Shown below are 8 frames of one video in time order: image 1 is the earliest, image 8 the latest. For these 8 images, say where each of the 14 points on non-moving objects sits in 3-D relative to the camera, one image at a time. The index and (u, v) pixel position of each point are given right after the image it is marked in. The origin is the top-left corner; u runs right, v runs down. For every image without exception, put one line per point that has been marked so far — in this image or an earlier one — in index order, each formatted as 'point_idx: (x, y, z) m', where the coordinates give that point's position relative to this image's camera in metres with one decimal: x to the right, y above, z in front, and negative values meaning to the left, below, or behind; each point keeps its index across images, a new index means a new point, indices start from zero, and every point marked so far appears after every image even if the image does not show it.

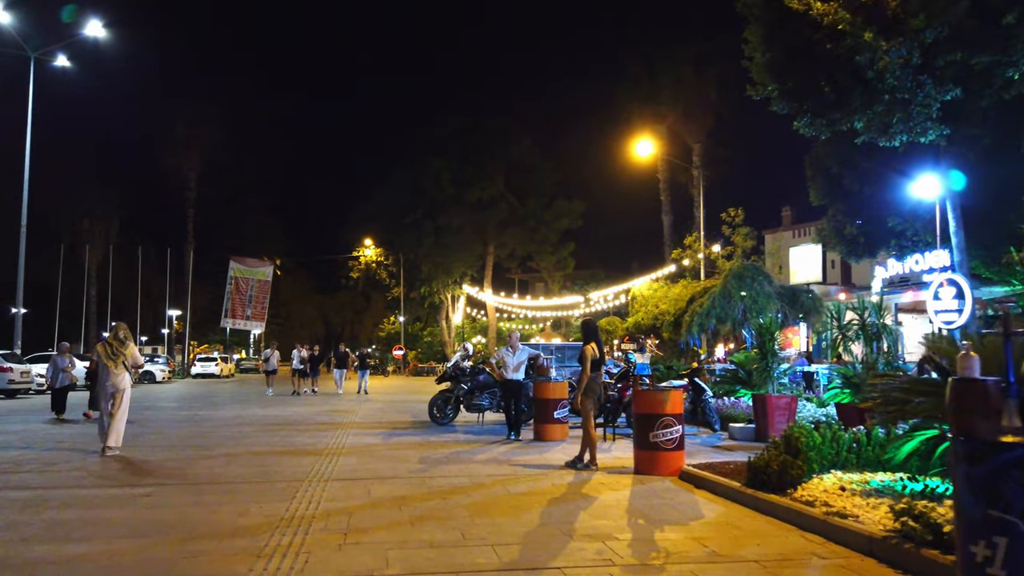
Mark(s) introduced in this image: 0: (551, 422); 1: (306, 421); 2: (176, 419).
0: (+0.7, -2.4, +13.4) m
1: (-4.8, -3.1, +17.4) m
2: (-8.6, -3.4, +19.2) m
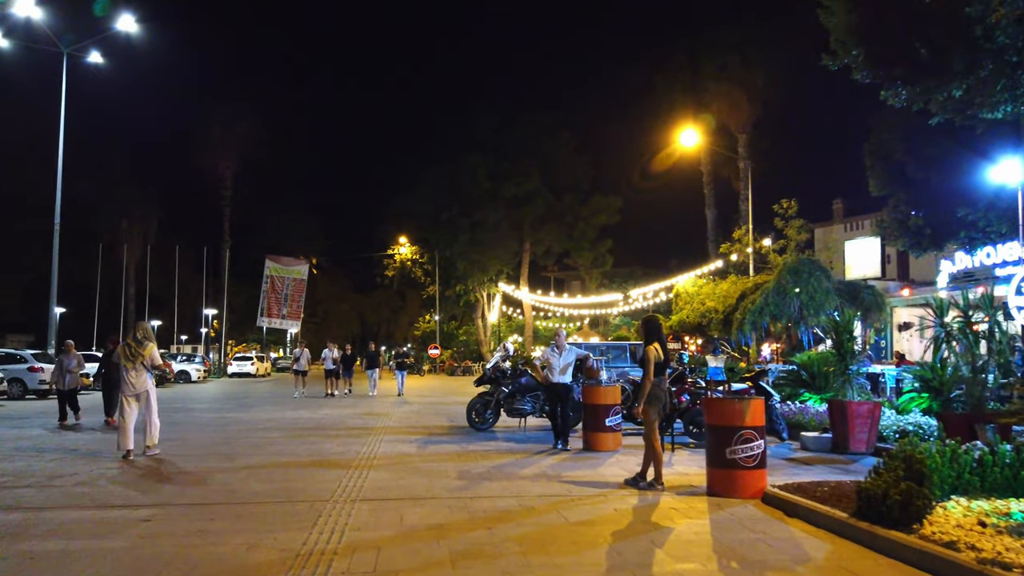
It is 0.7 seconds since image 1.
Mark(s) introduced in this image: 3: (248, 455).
0: (+1.5, -2.3, +12.1) m
1: (-3.9, -3.0, +16.4) m
2: (-7.6, -3.3, +18.3) m
3: (-4.3, -2.7, +12.1) m
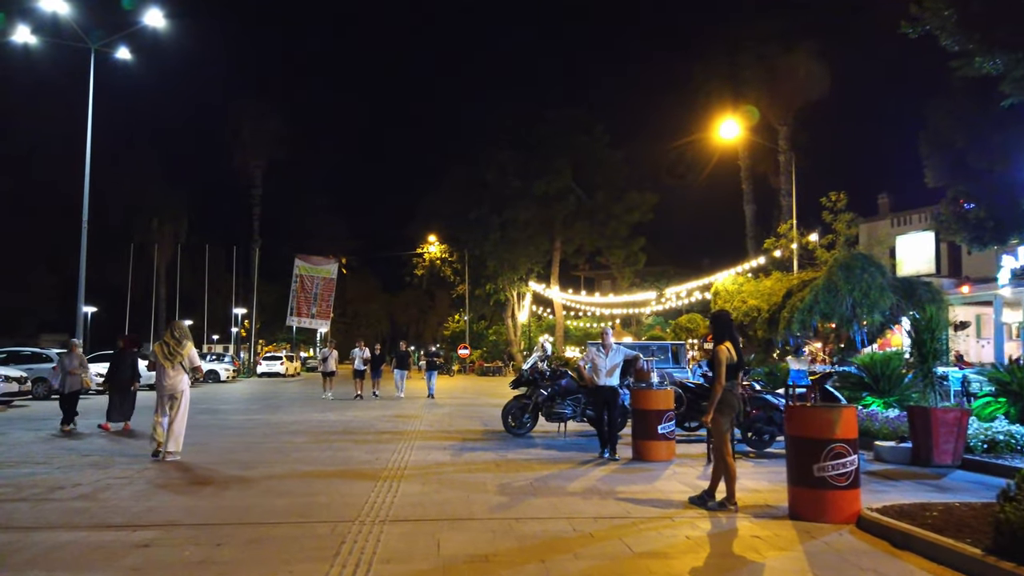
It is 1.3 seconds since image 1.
0: (+2.1, -2.2, +11.0) m
1: (-3.1, -2.9, +15.5) m
2: (-6.7, -3.2, +17.5) m
3: (-3.7, -2.6, +11.2) m
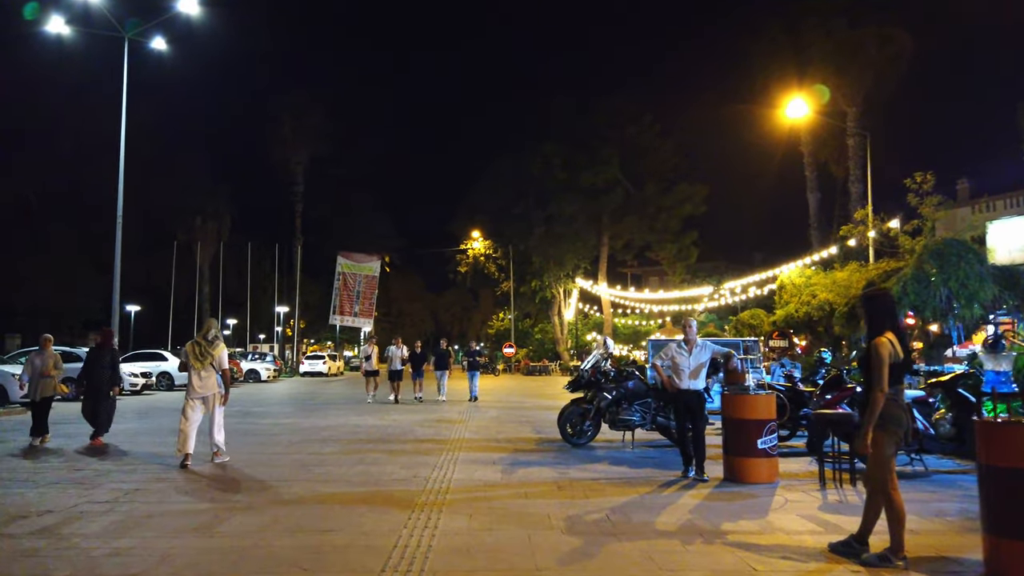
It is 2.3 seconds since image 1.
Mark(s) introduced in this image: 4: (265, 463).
0: (+2.9, -2.0, +8.9) m
1: (-2.0, -2.7, +13.7) m
2: (-5.5, -3.0, +16.0) m
3: (-2.9, -2.5, +9.5) m
4: (-4.0, -2.8, +12.0) m
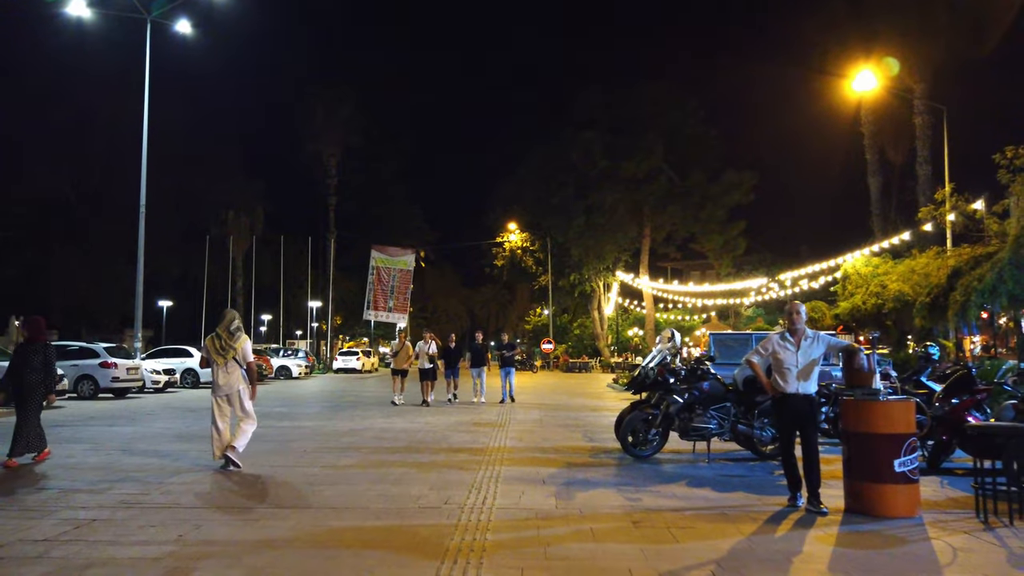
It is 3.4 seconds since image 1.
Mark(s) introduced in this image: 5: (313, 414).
0: (+3.4, -1.8, +6.8) m
1: (-1.2, -2.5, +11.8) m
2: (-4.6, -2.8, +14.2) m
3: (-2.3, -2.2, +7.7) m
4: (-3.3, -2.6, +10.2) m
5: (-4.9, -3.1, +18.5) m
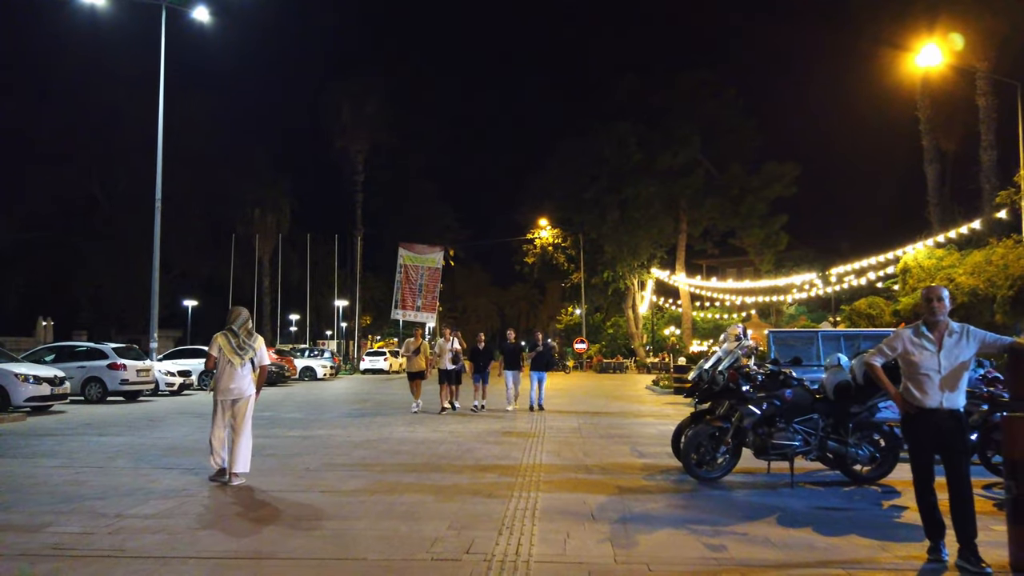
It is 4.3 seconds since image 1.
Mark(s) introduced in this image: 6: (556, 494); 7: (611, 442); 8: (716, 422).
0: (+3.7, -1.6, +4.9) m
1: (-0.7, -2.4, +10.1) m
2: (-4.0, -2.7, +12.7) m
3: (-1.9, -2.1, +6.0) m
4: (-2.8, -2.4, +8.5) m
5: (-4.1, -3.0, +16.9) m
6: (+0.5, -2.2, +7.9) m
7: (+1.7, -2.6, +12.8) m
8: (+2.4, -1.6, +8.7) m
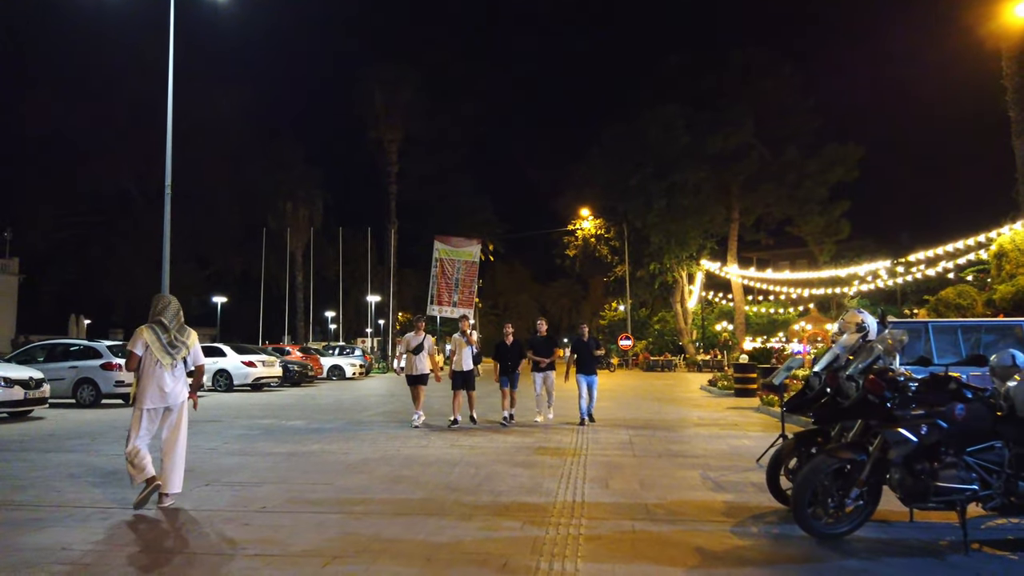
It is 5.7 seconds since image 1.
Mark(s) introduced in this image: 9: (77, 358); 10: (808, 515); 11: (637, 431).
0: (+3.8, -1.3, +2.0) m
1: (-0.4, -2.1, +7.4) m
2: (-3.5, -2.4, +10.2) m
3: (-1.9, -1.9, +3.4) m
4: (-2.6, -2.2, +6.0) m
5: (-3.4, -2.7, +14.4) m
6: (+0.7, -1.9, +5.2) m
7: (+2.2, -2.4, +10.0) m
8: (+2.6, -1.3, +5.9) m
9: (-11.4, -1.8, +19.4) m
10: (+2.3, -1.8, +5.9) m
11: (+2.2, -2.5, +13.2) m
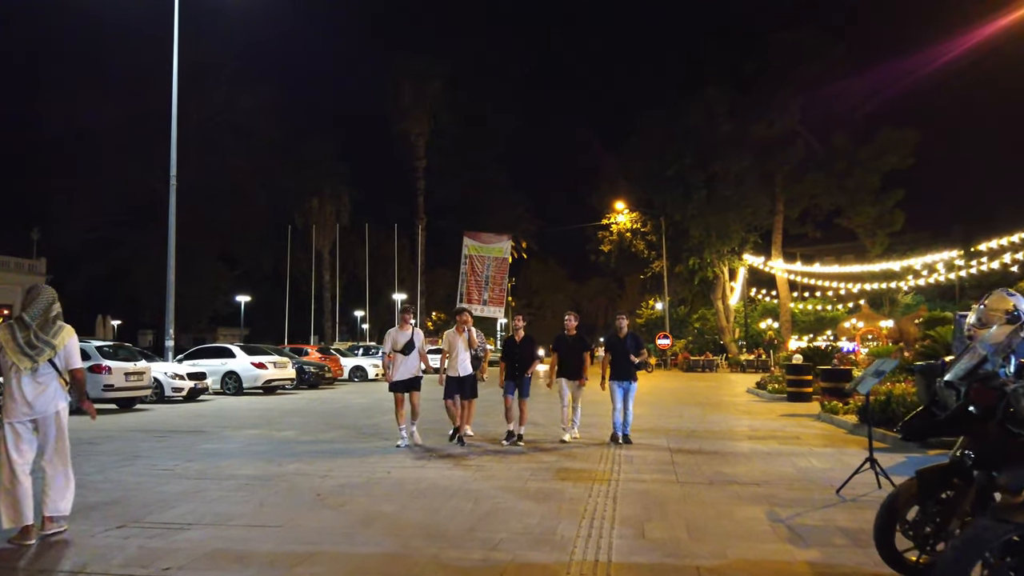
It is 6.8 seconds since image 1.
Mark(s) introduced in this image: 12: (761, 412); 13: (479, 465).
0: (+3.5, -1.1, -0.2) m
1: (-0.4, -1.9, +5.4) m
2: (-3.4, -2.3, +8.3) m
3: (-2.1, -1.7, +1.4) m
4: (-2.6, -2.0, +4.1) m
5: (-3.1, -2.6, +12.5) m
6: (+0.6, -1.8, +3.1) m
7: (+2.3, -2.2, +7.8) m
8: (+2.5, -1.1, +3.7) m
9: (-10.8, -1.7, +17.9) m
10: (+2.2, -1.6, +3.7) m
11: (+2.5, -2.3, +11.0) m
12: (+6.2, -3.1, +18.9) m
13: (-0.4, -2.1, +9.1) m
